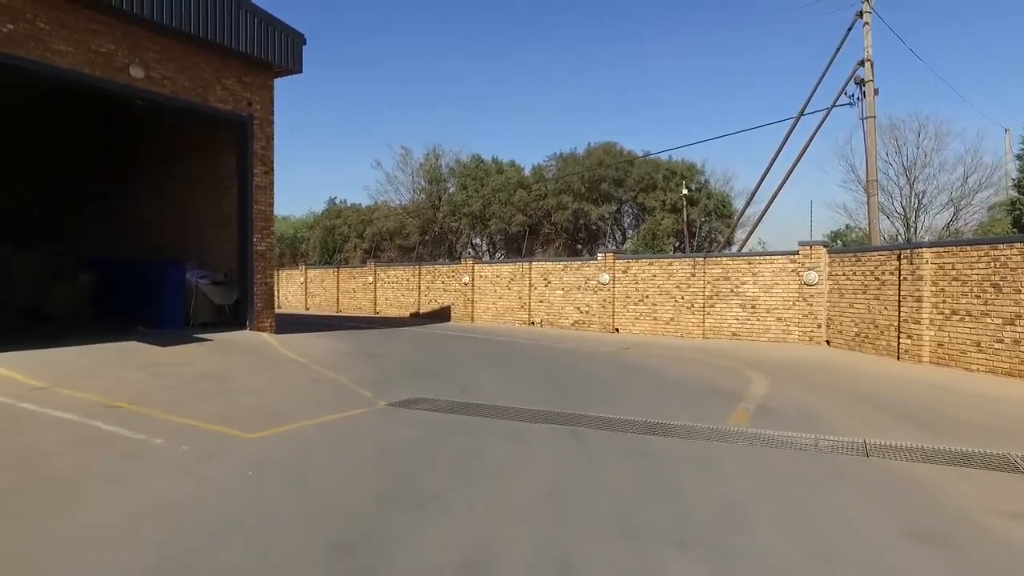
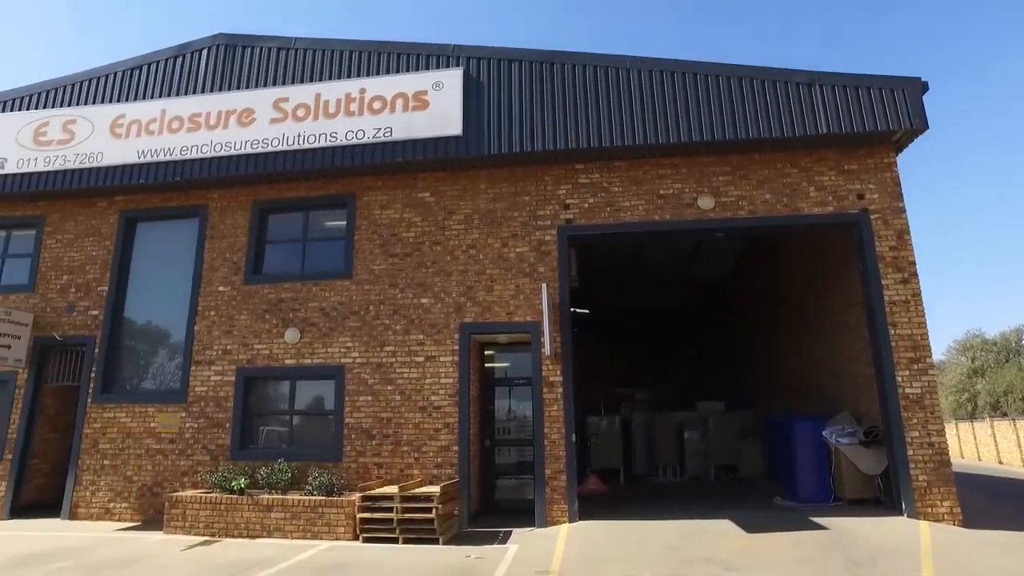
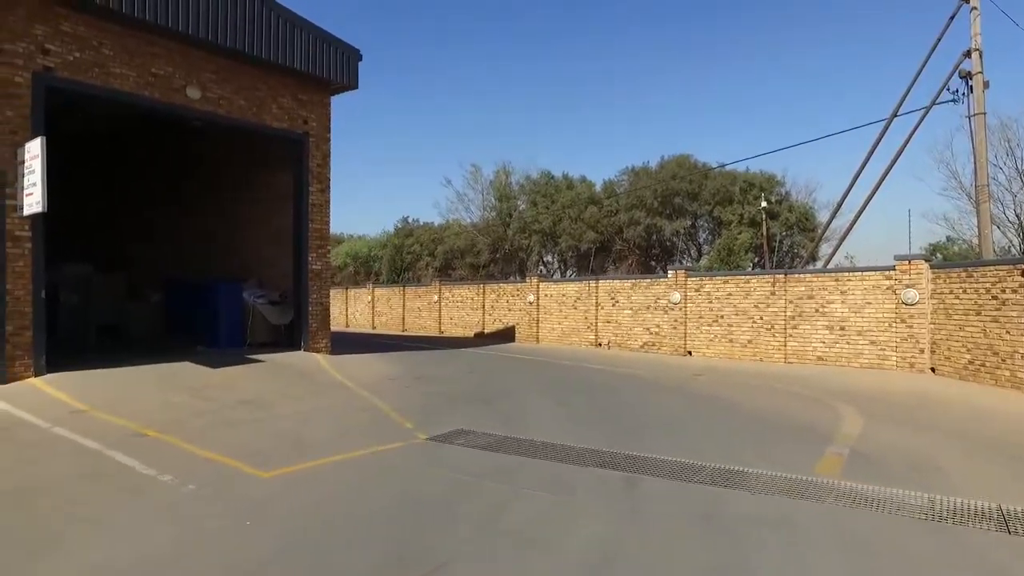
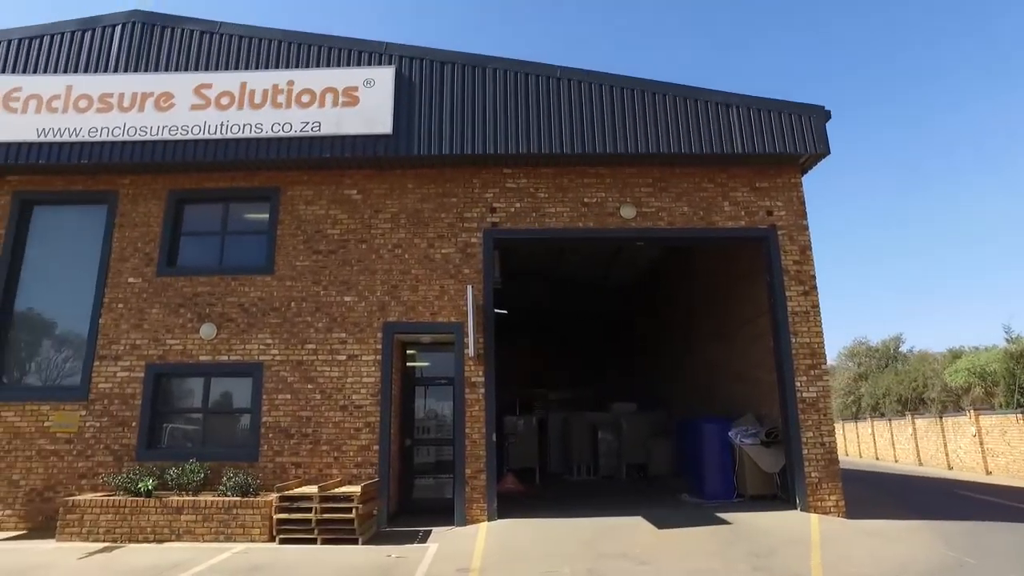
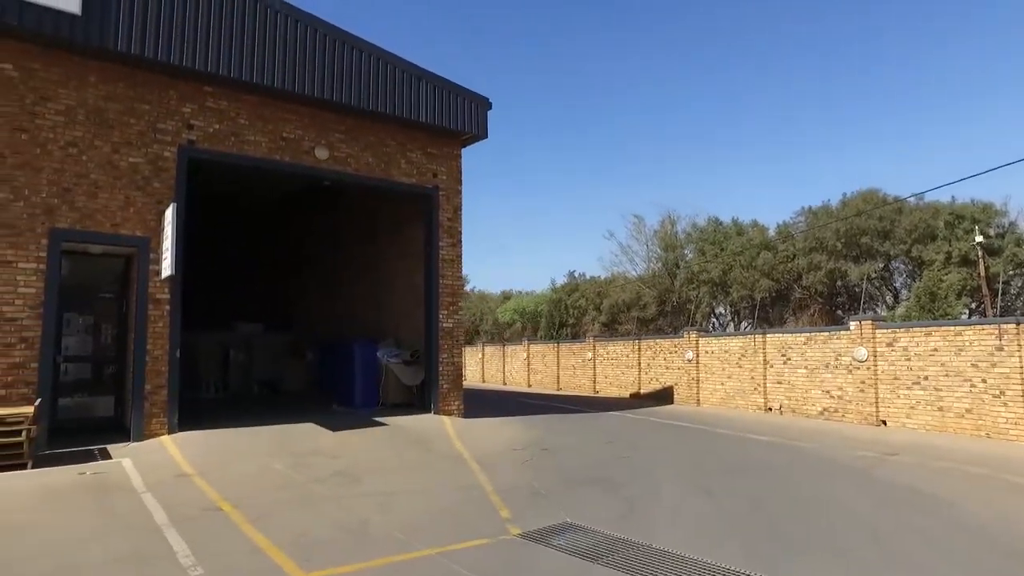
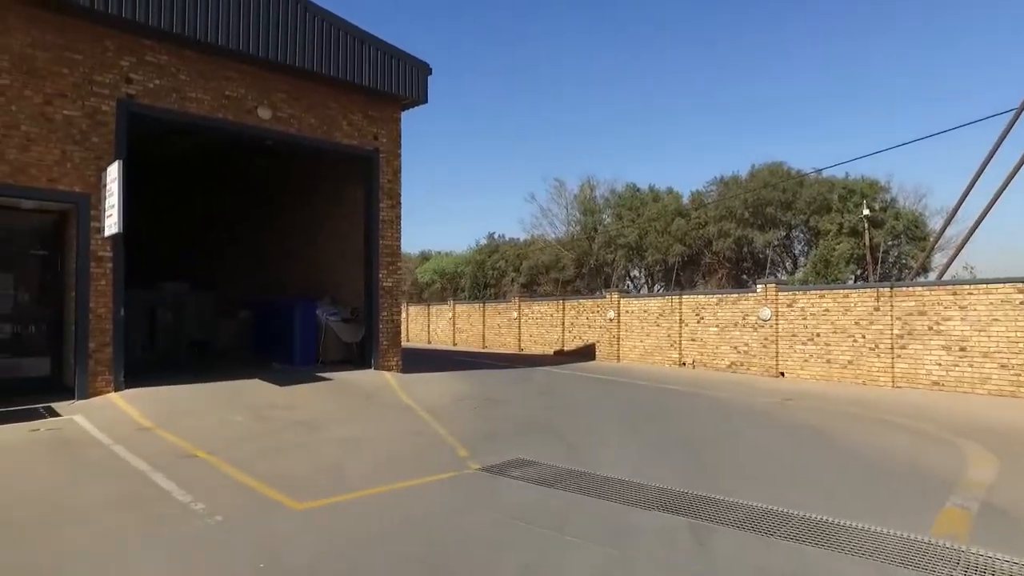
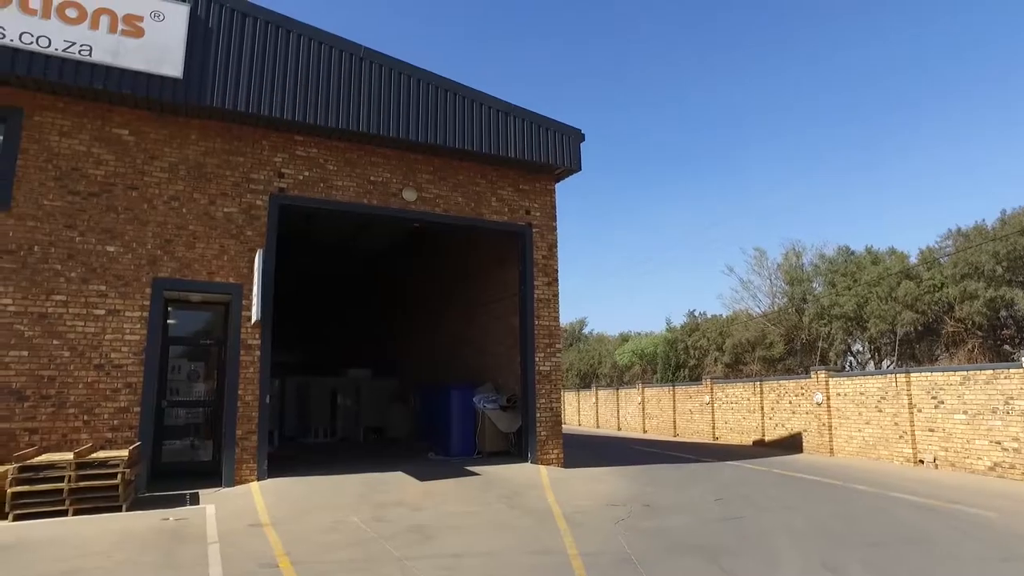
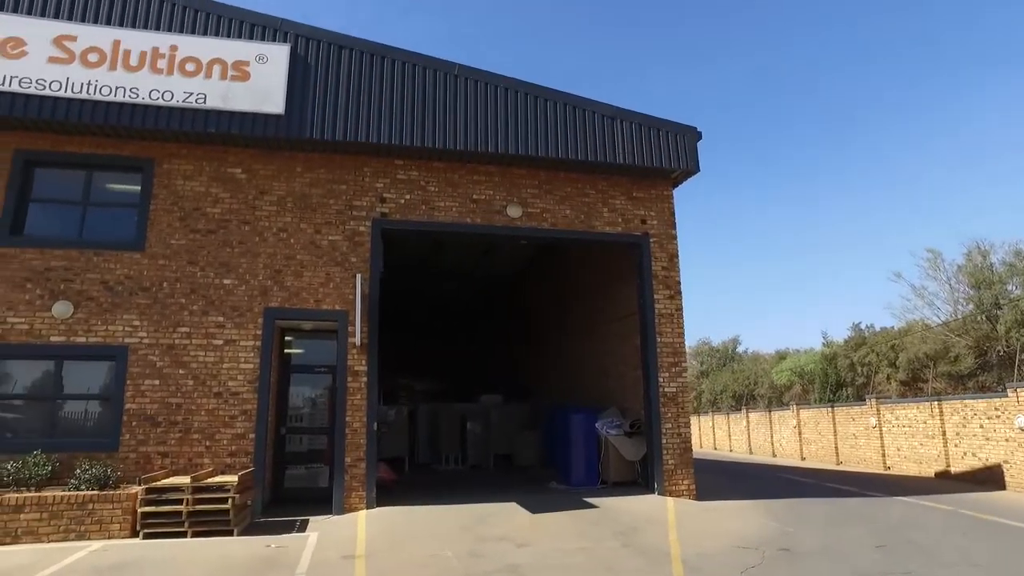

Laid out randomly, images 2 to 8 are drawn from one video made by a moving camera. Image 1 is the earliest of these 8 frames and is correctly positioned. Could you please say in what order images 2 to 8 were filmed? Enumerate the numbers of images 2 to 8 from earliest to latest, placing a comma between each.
3, 6, 5, 7, 8, 4, 2
